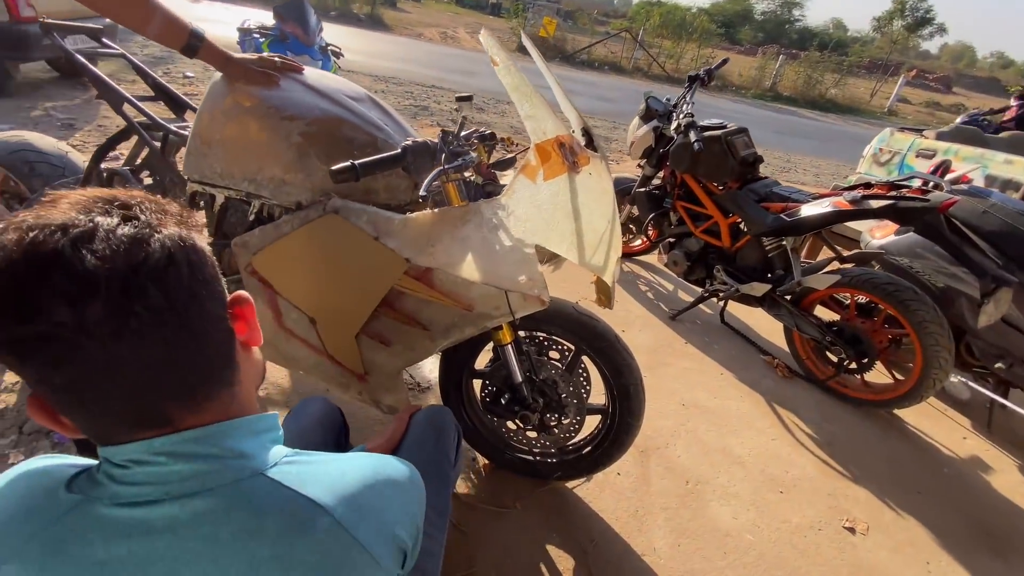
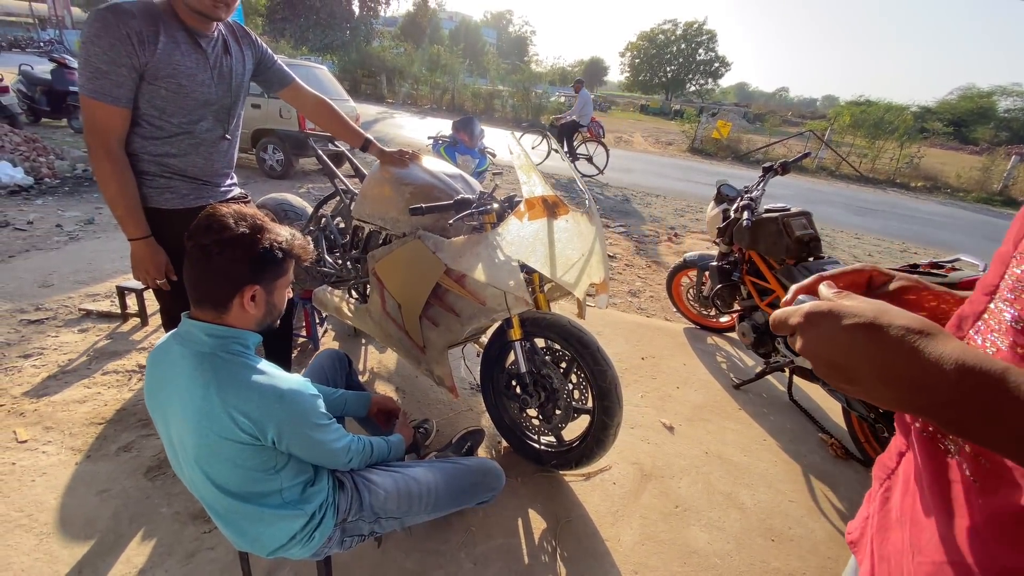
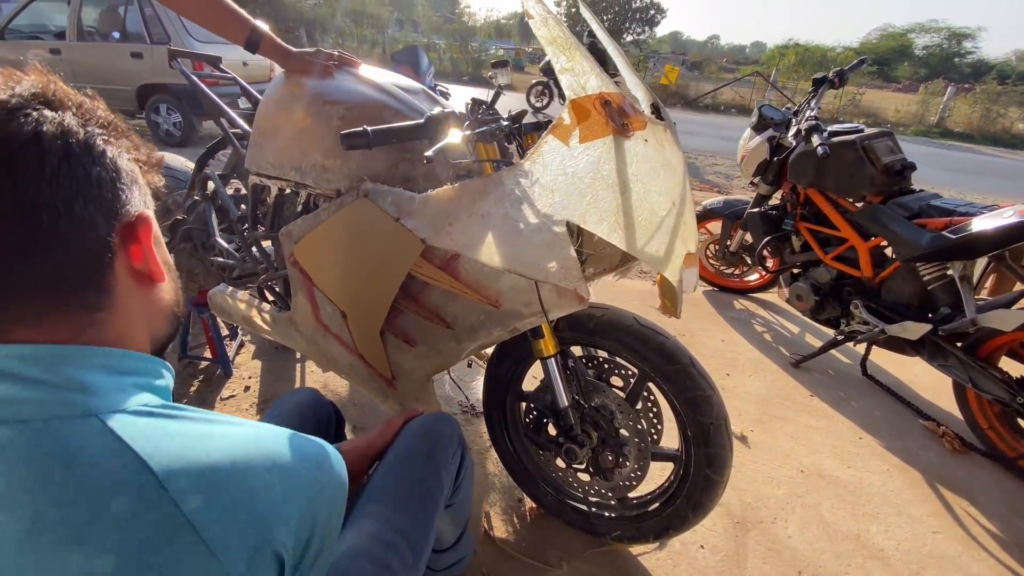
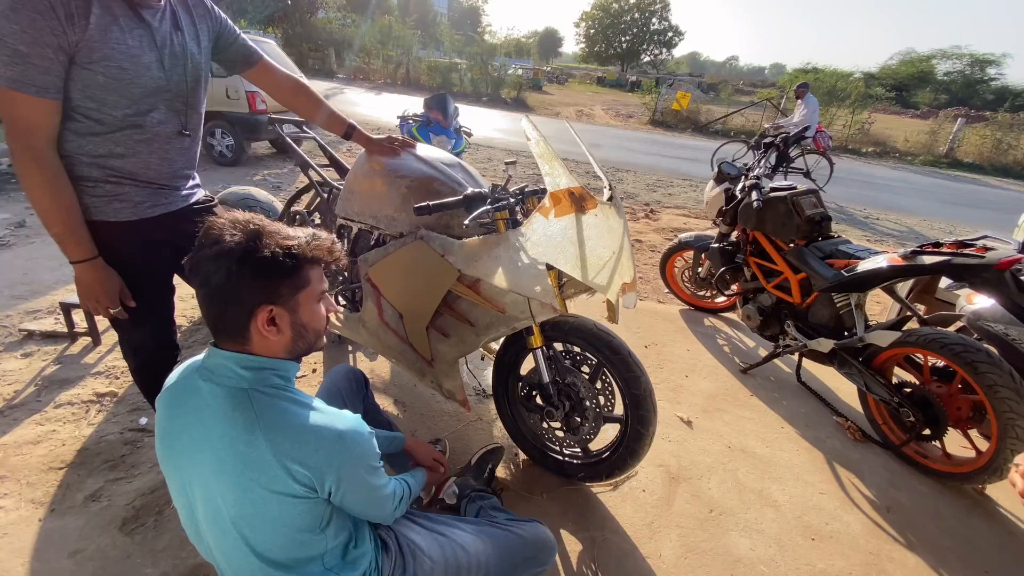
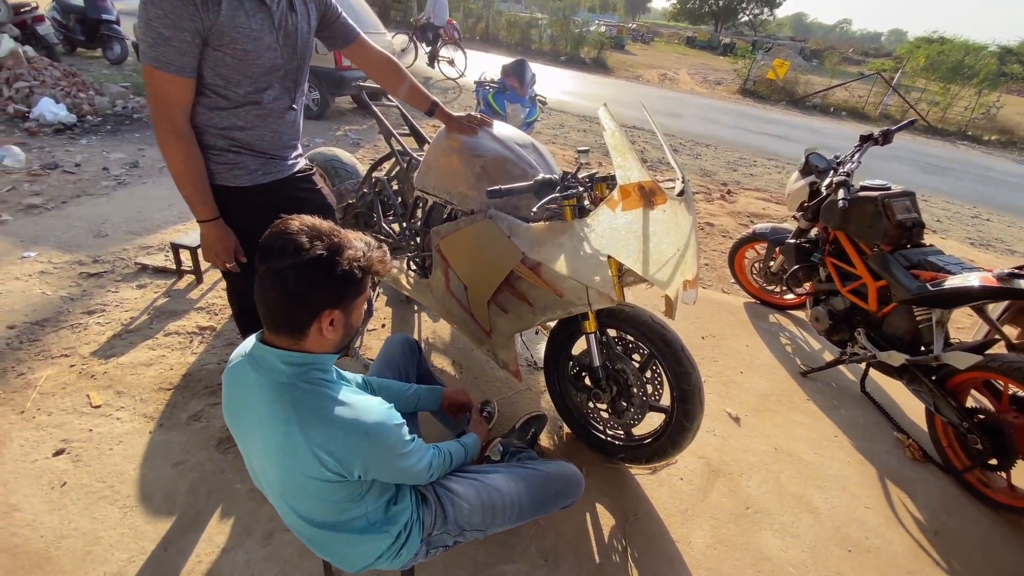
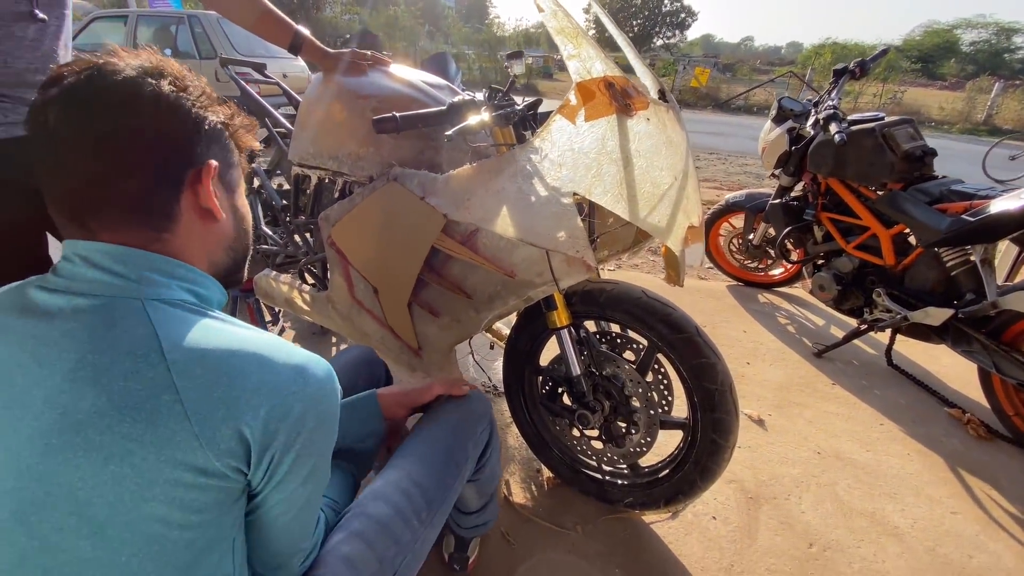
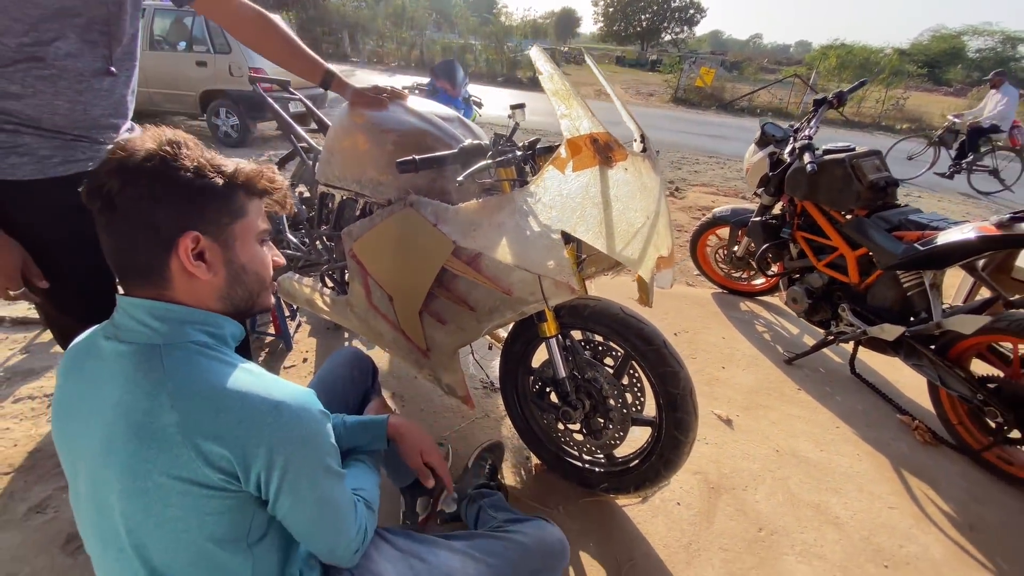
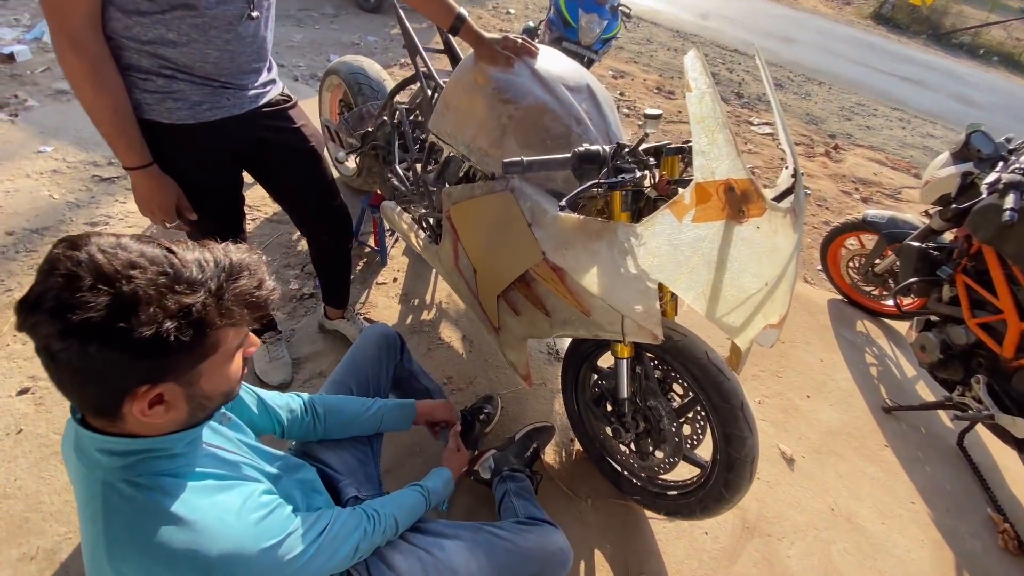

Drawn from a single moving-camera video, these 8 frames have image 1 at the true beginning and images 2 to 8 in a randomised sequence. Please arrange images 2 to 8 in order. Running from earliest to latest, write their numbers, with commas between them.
3, 6, 7, 4, 2, 5, 8
